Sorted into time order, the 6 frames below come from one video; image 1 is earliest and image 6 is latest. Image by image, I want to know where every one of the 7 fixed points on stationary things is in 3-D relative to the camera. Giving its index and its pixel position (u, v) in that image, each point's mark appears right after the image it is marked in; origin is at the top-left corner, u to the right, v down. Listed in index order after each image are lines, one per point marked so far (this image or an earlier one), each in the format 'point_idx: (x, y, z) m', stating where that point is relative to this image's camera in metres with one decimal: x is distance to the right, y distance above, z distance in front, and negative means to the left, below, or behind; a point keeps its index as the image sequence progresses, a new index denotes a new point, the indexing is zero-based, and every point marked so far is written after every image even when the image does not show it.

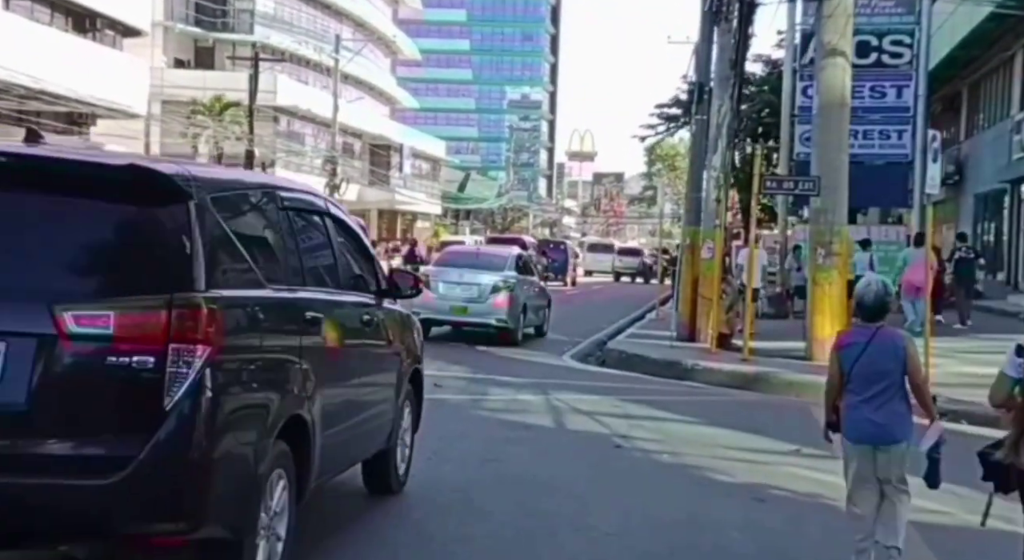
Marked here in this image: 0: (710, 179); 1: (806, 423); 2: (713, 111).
0: (+3.4, +1.7, +19.8) m
1: (+3.0, -1.5, +11.7) m
2: (+3.4, +2.9, +19.9) m
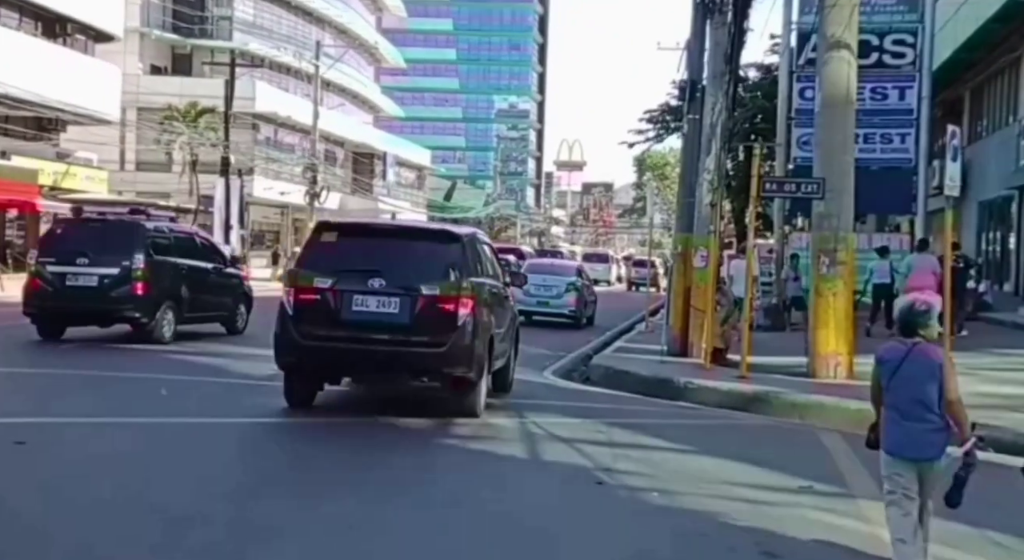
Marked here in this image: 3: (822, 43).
0: (+3.1, +1.5, +18.5) m
1: (+2.7, -1.6, +10.3) m
2: (+3.1, +2.7, +18.5) m
3: (+4.3, +3.3, +16.0) m
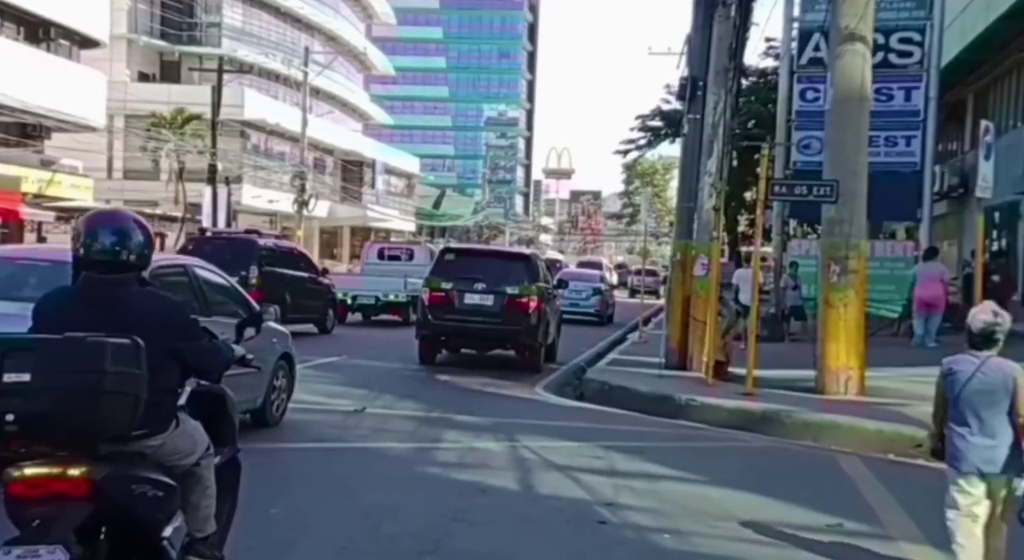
0: (+2.9, +1.4, +17.5) m
1: (+2.6, -1.6, +9.3) m
2: (+2.9, +2.6, +17.6) m
3: (+4.1, +3.2, +15.0) m
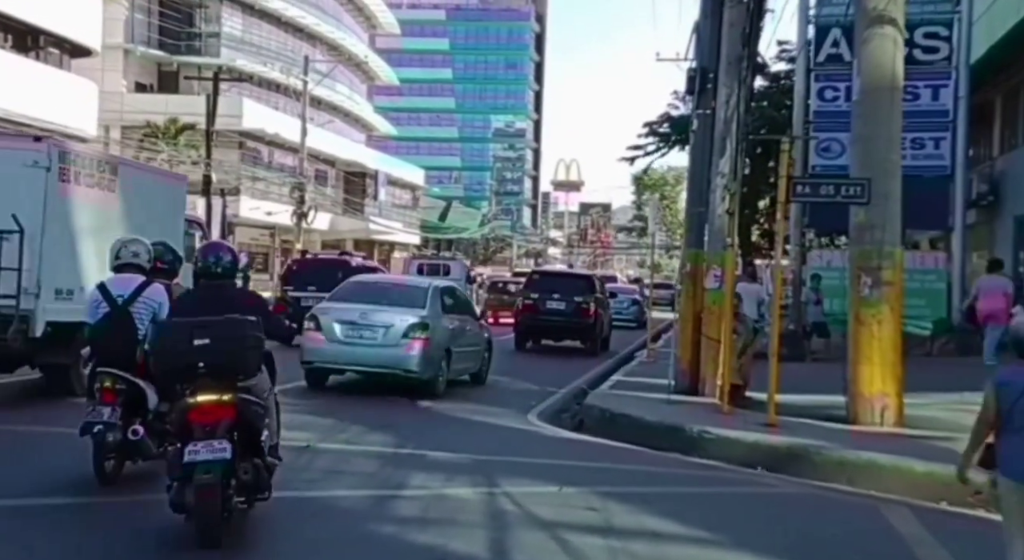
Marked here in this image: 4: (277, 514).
0: (+2.8, +1.2, +15.8) m
1: (+2.5, -1.7, +7.6) m
2: (+2.8, +2.4, +15.9) m
3: (+4.0, +3.0, +13.3) m
4: (-1.5, -1.5, +7.4) m
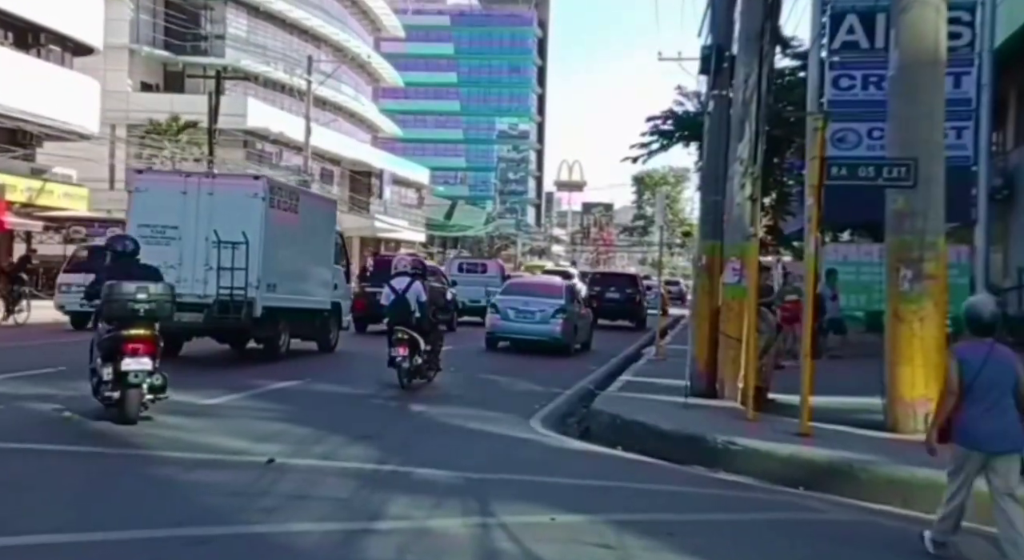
0: (+2.8, +1.3, +14.5) m
1: (+2.5, -1.7, +6.2) m
2: (+2.8, +2.5, +14.5) m
3: (+4.0, +3.1, +12.0) m
4: (-1.5, -1.5, +6.1) m
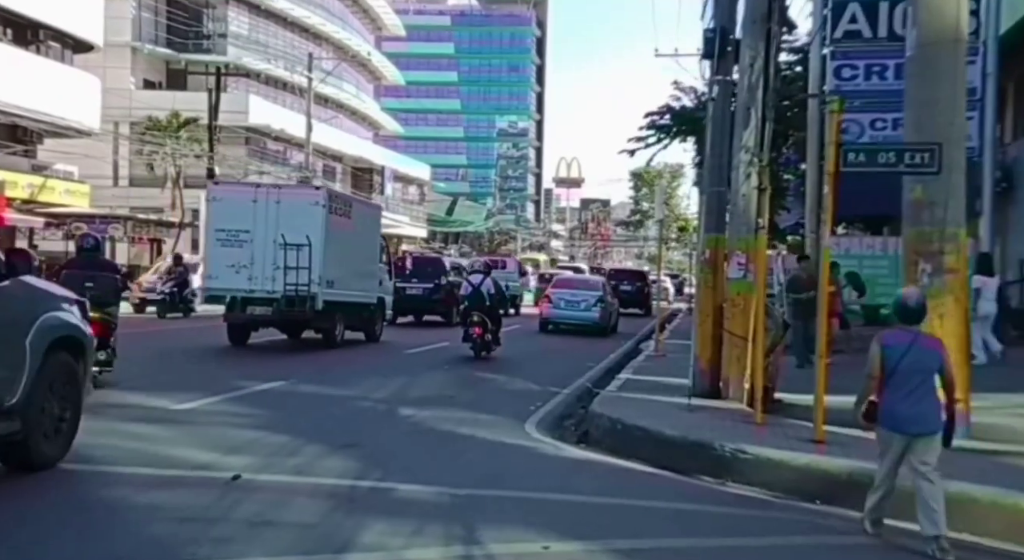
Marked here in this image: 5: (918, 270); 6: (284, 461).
0: (+2.7, +1.4, +13.6) m
1: (+2.4, -1.6, +5.4) m
2: (+2.8, +2.5, +13.7) m
3: (+3.9, +3.1, +11.2) m
4: (-1.6, -1.5, +5.3) m
5: (+3.8, +0.1, +10.9) m
6: (-1.8, -1.4, +9.0) m
